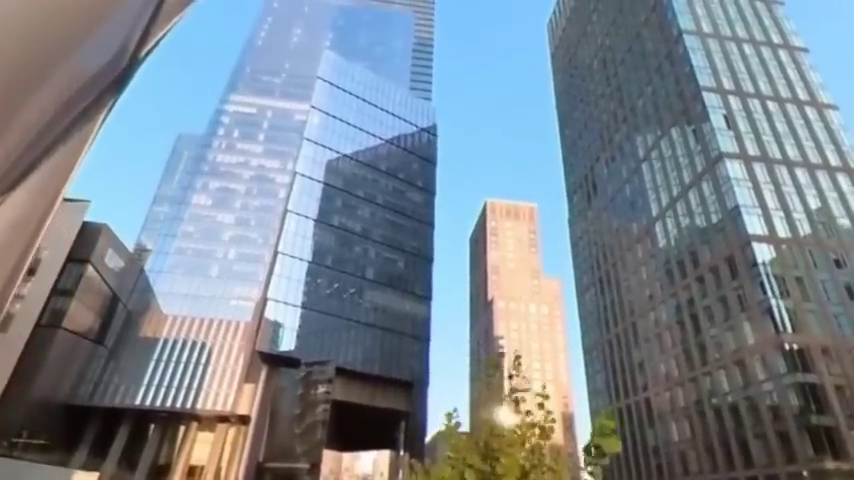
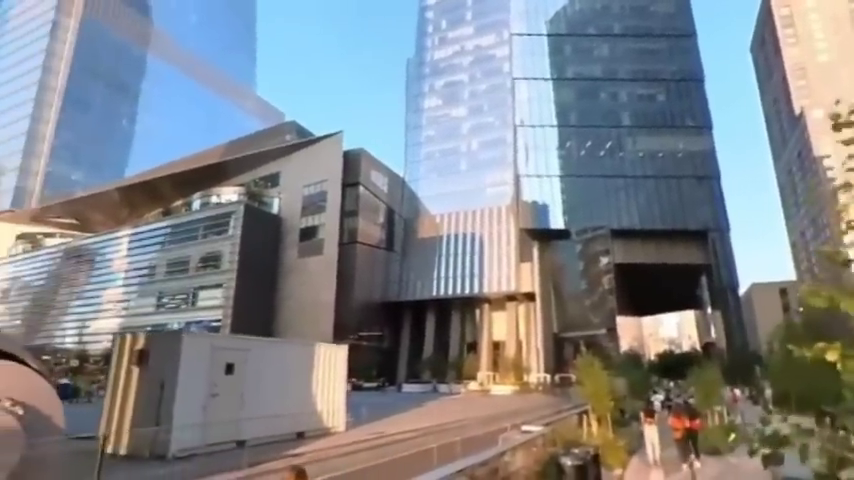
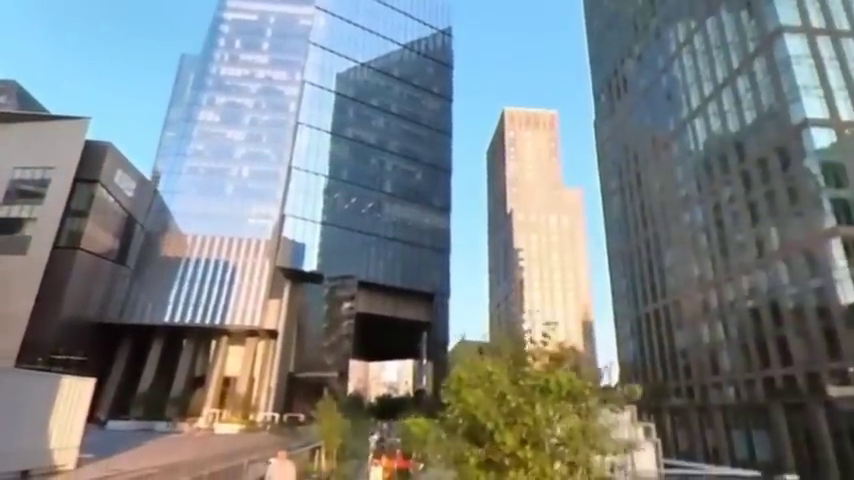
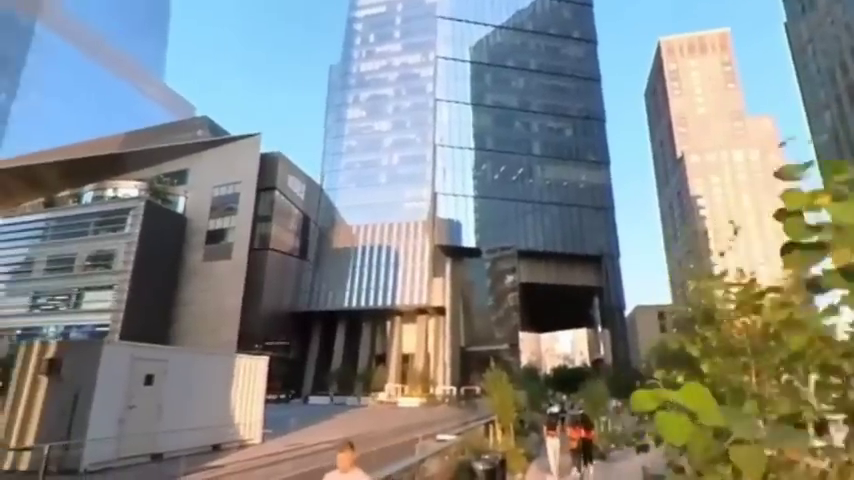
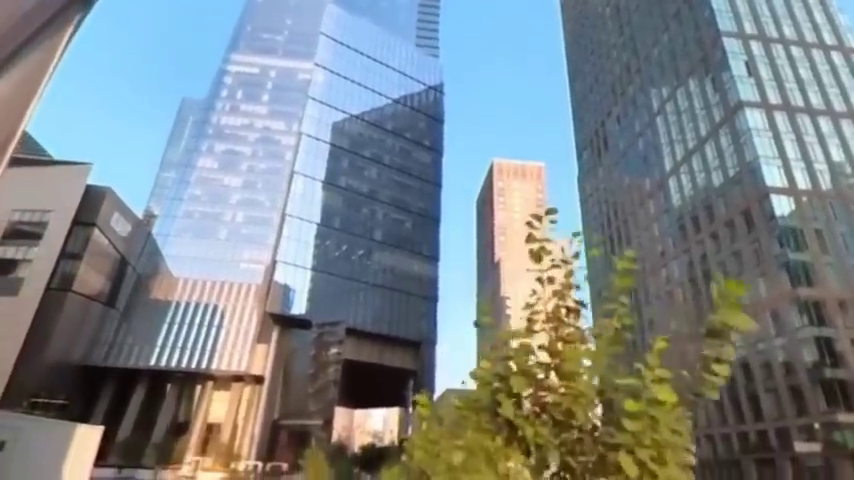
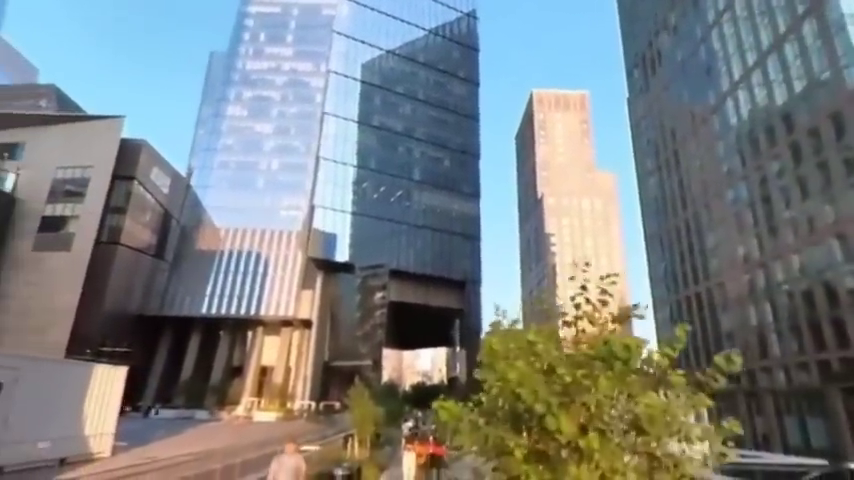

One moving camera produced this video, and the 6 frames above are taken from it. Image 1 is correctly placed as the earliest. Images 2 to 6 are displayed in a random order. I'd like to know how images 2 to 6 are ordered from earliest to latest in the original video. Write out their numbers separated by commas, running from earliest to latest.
5, 3, 6, 4, 2
